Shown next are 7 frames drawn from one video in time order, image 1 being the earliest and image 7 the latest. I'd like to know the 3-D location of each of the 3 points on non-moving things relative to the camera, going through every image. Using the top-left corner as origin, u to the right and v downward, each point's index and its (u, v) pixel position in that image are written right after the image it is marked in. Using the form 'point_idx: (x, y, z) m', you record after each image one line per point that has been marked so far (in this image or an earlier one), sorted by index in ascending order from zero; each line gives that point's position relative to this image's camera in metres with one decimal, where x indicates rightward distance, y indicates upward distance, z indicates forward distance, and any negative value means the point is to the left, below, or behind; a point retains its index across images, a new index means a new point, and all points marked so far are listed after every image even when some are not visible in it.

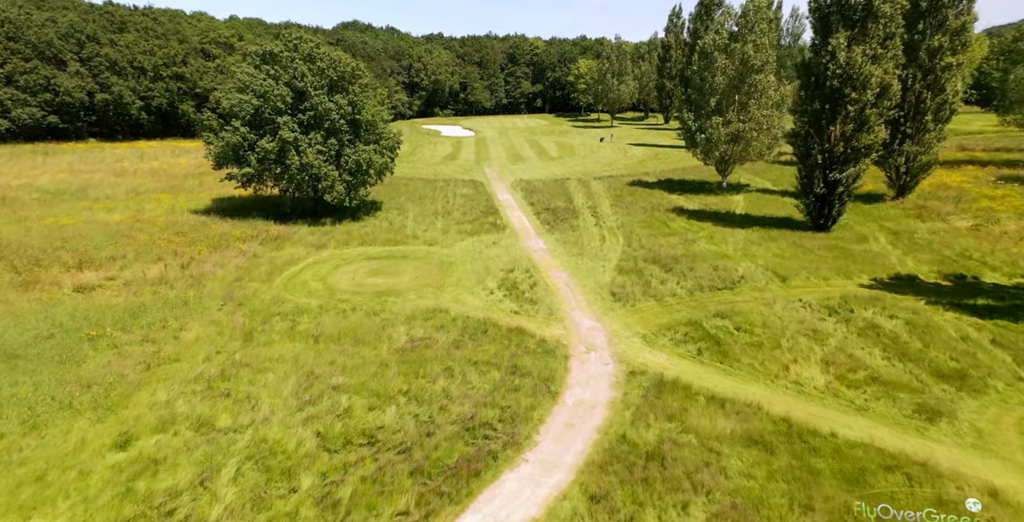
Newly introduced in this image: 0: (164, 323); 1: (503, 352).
0: (-13.1, -2.4, +19.9) m
1: (-0.3, -3.4, +19.3) m
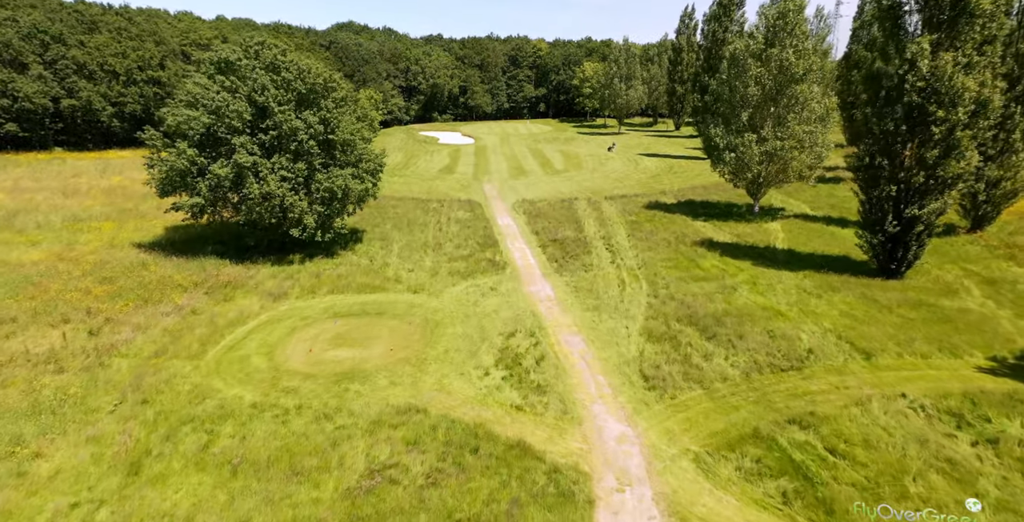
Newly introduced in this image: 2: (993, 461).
0: (-13.1, -4.9, +14.0) m
1: (-0.3, -5.9, +13.4) m
2: (+12.4, -5.2, +13.7) m
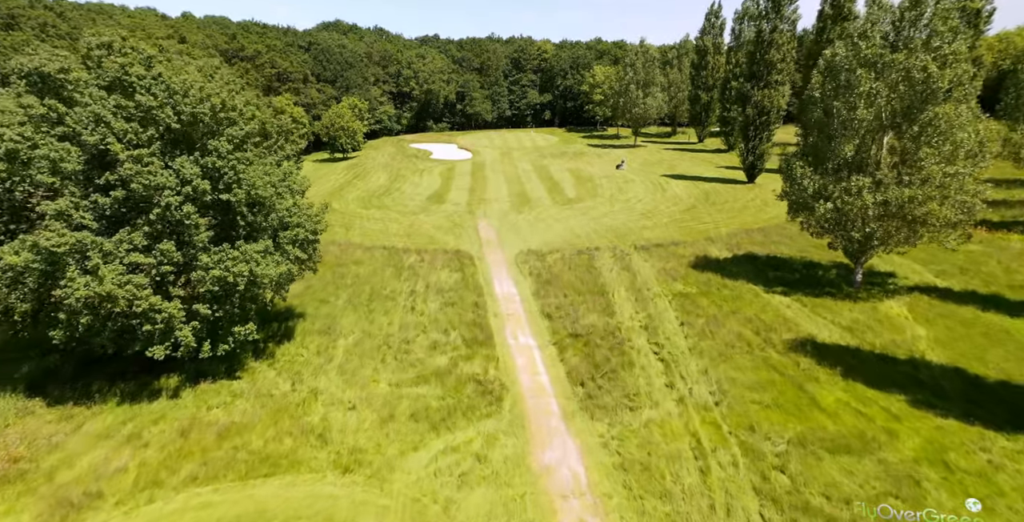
0: (-13.1, -9.6, +1.9) m
1: (-0.3, -10.7, +1.2) m
2: (+12.4, -10.0, +1.5) m
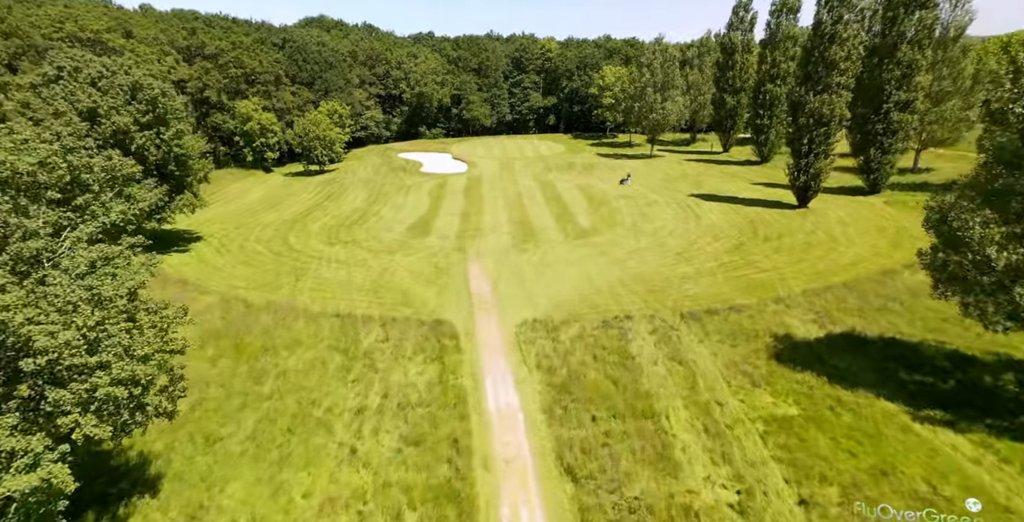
0: (-13.2, -13.5, -9.4) m
1: (-0.4, -14.6, -10.1) m
2: (+12.3, -13.9, -9.9) m
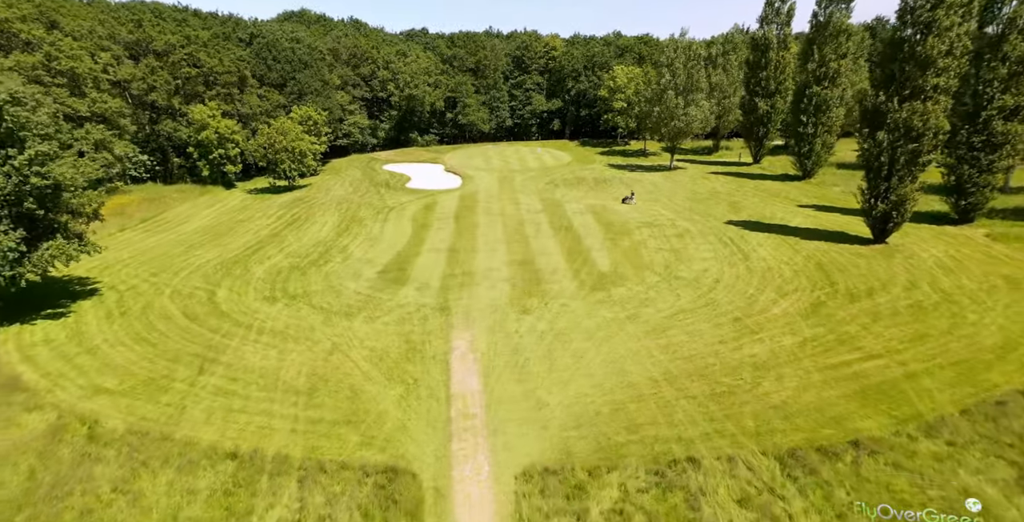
0: (-13.3, -17.4, -20.8) m
1: (-0.5, -18.5, -21.5) m
2: (+12.2, -17.8, -21.4) m
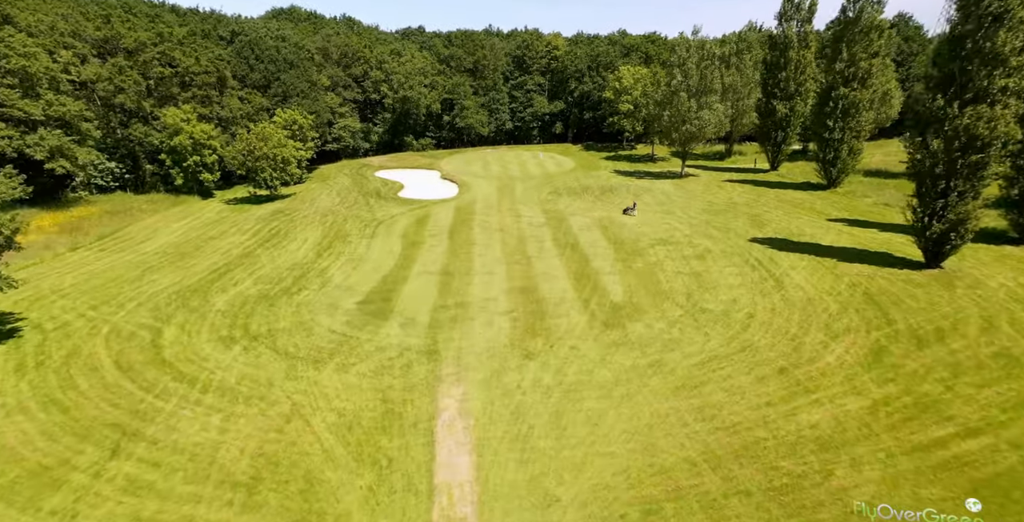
0: (-13.3, -19.2, -26.3) m
1: (-0.6, -20.3, -27.0) m
2: (+12.2, -19.6, -26.8) m
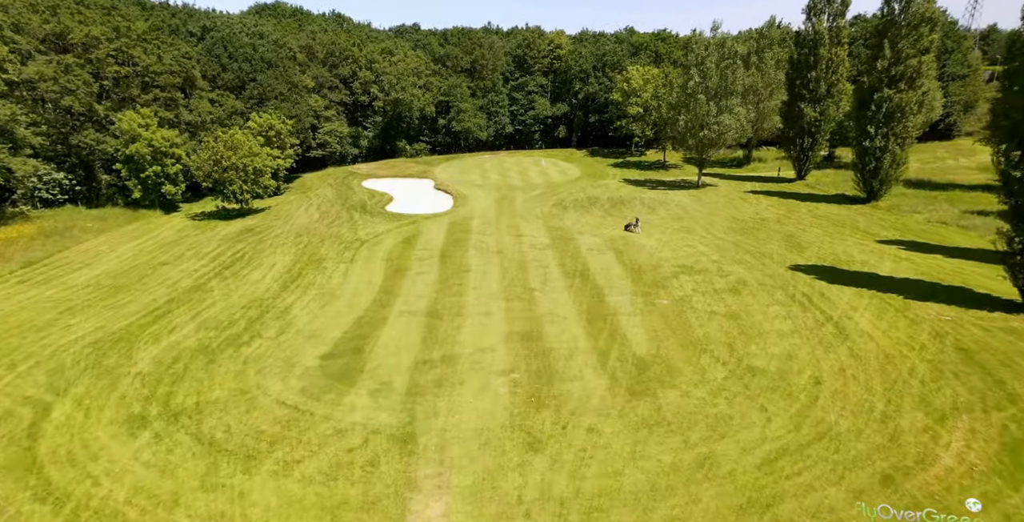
0: (-13.4, -21.5, -33.6) m
1: (-0.6, -22.6, -34.3) m
2: (+12.1, -21.9, -34.1) m
